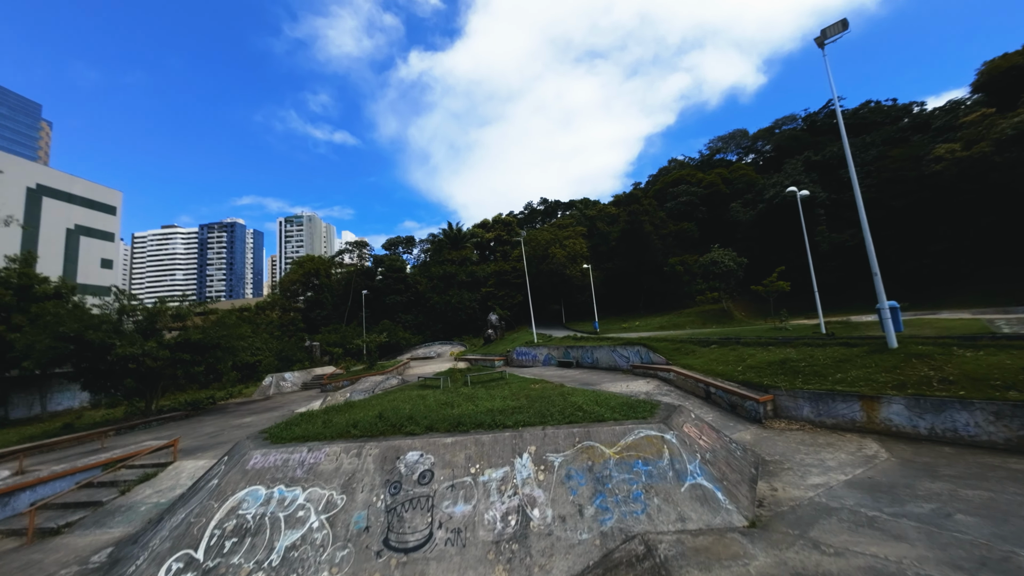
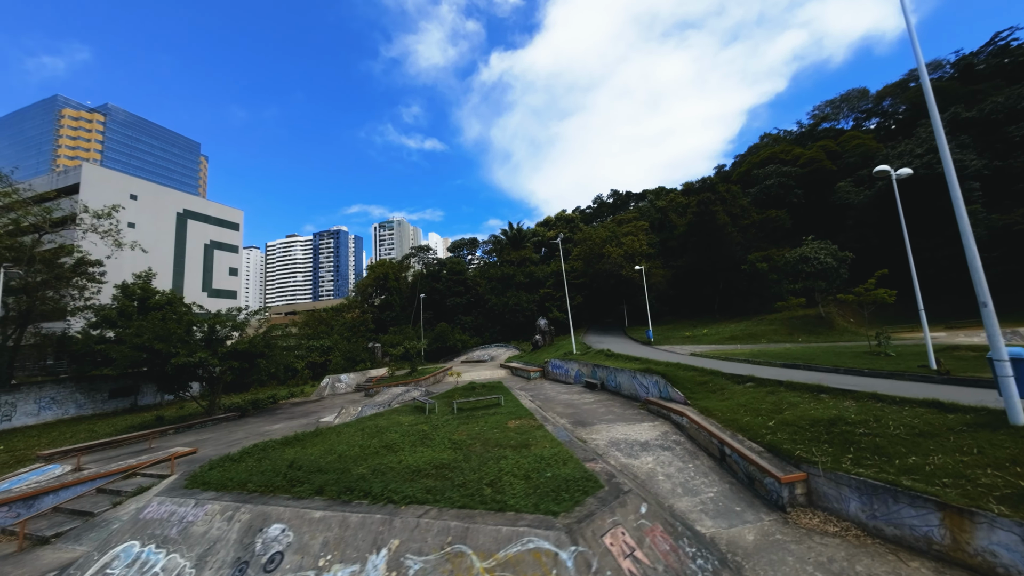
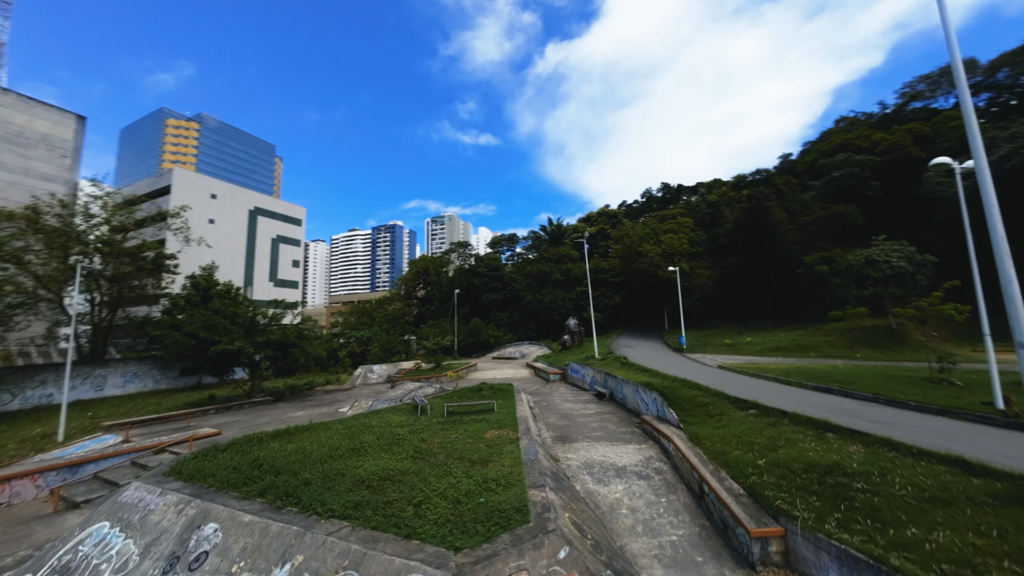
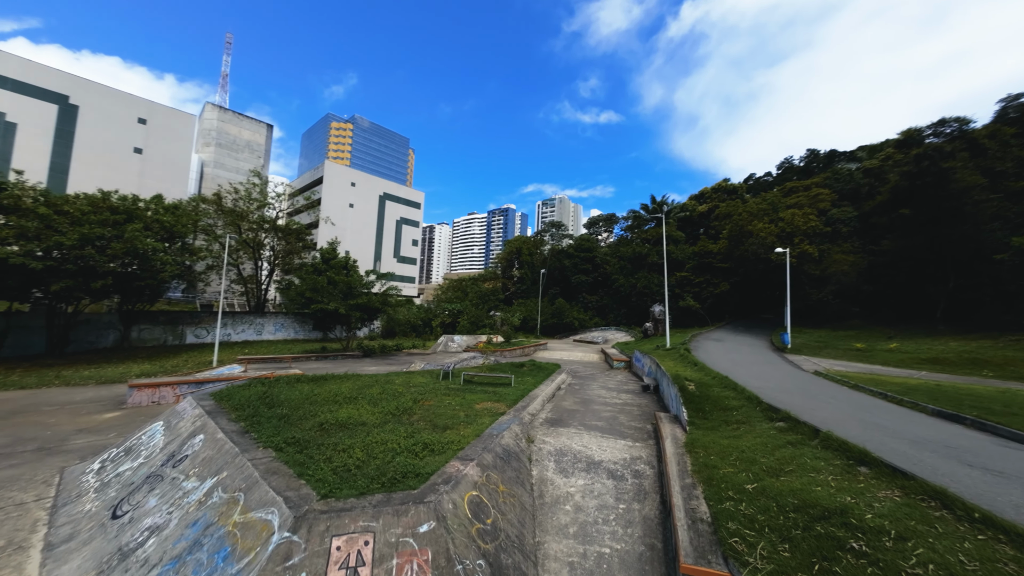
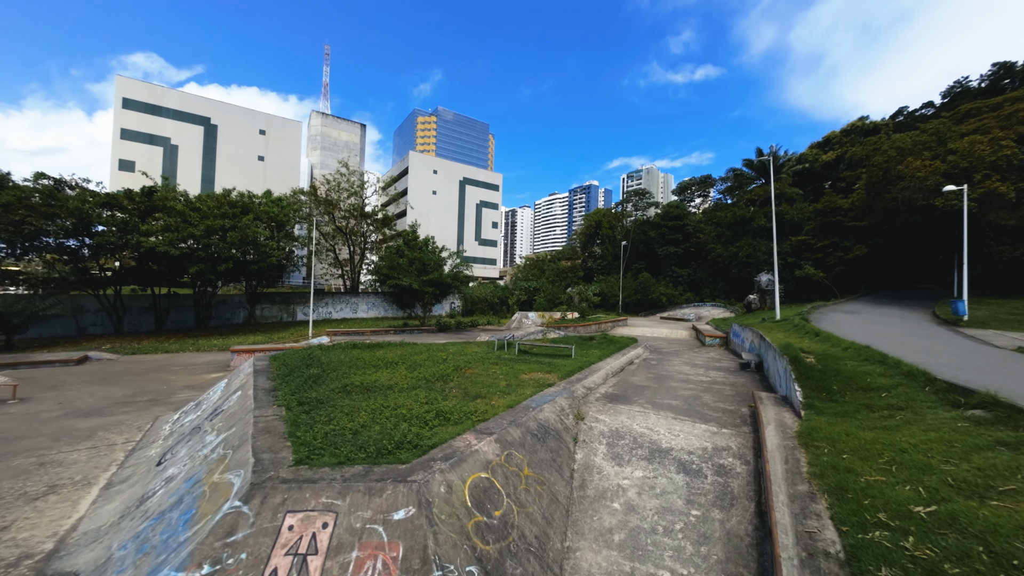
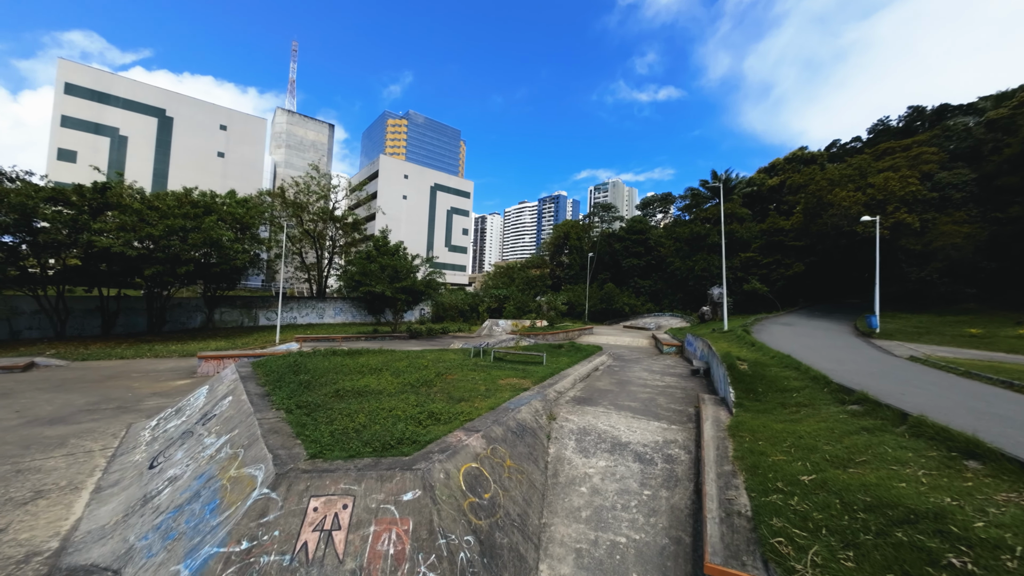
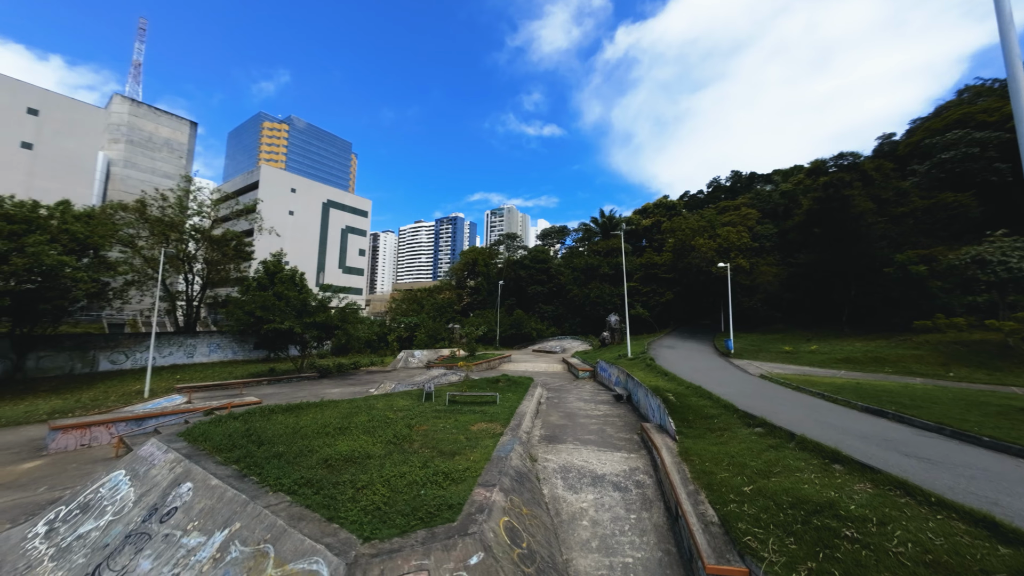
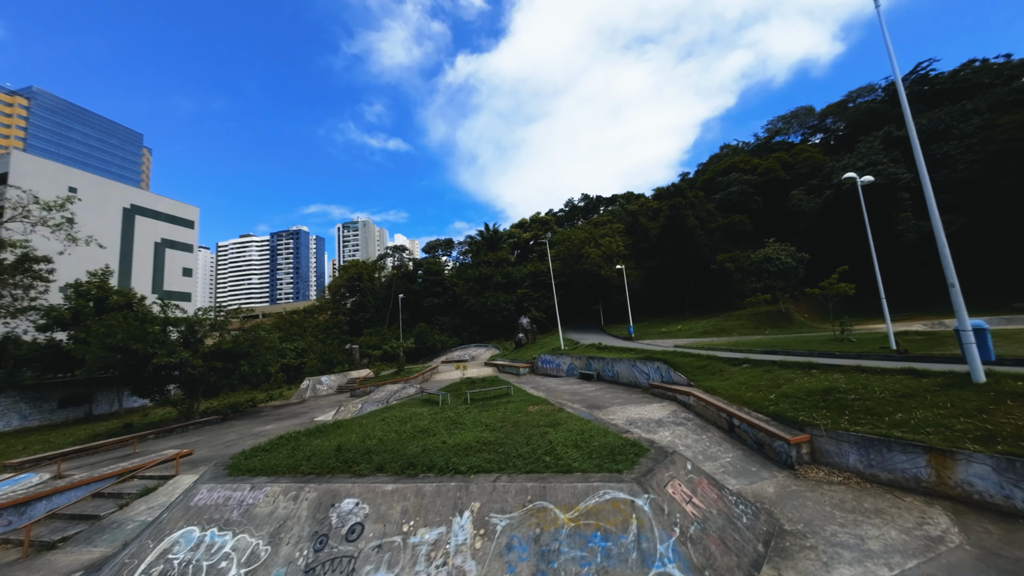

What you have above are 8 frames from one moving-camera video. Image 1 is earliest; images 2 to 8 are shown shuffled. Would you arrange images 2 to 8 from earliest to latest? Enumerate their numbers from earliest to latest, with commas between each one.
8, 2, 3, 7, 4, 6, 5
